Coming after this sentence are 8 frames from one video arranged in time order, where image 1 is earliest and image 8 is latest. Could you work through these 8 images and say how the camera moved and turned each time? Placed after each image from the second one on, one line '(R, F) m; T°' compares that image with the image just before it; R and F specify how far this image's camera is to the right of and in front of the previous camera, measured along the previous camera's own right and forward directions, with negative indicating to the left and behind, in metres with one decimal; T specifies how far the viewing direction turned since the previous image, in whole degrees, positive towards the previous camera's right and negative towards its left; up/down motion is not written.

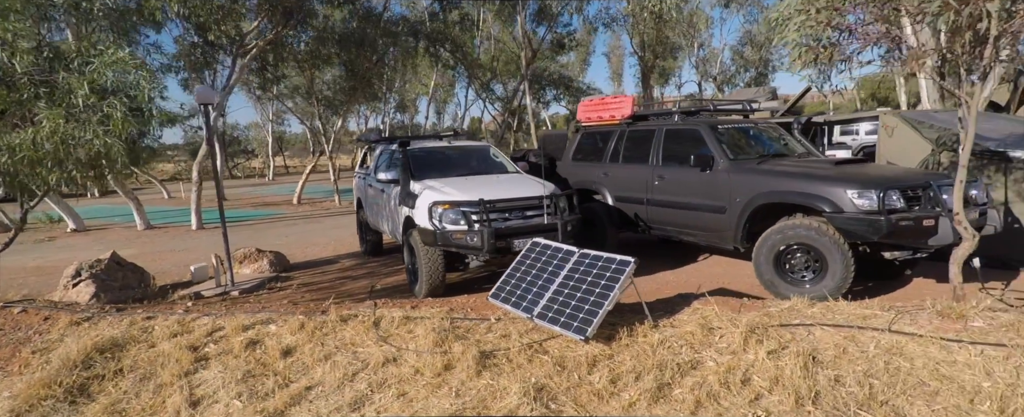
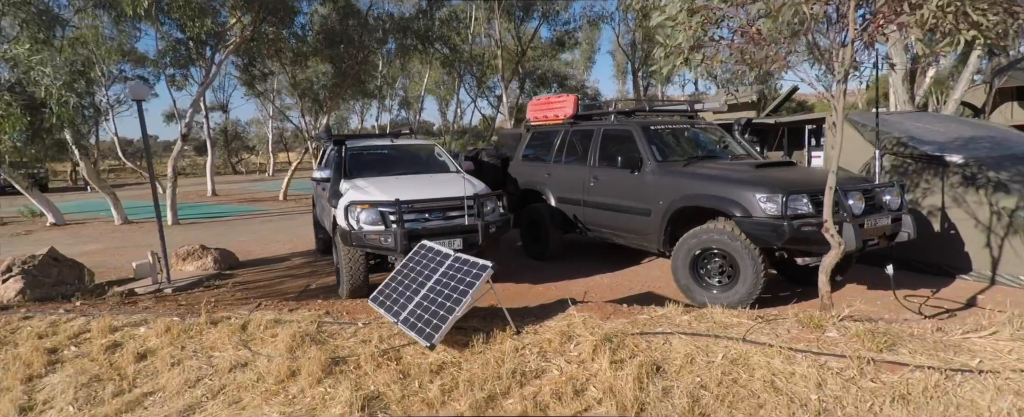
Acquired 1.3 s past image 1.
(+0.9, +0.1) m; -1°
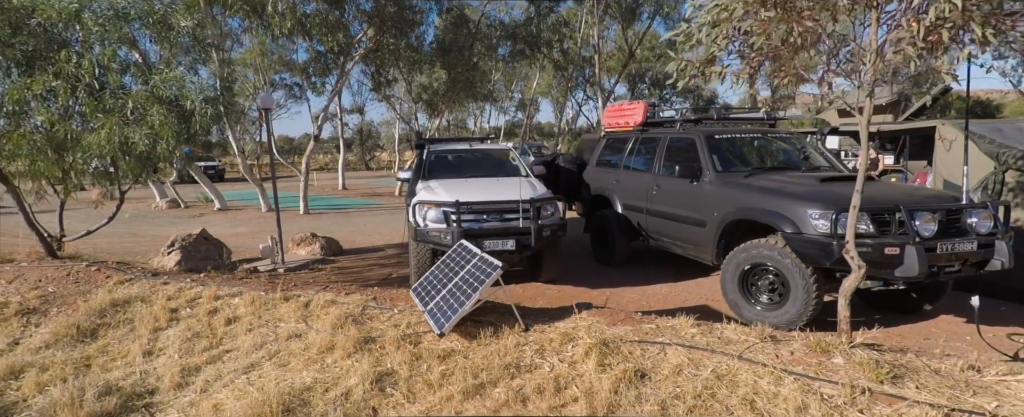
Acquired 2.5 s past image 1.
(+0.7, -0.2) m; -12°
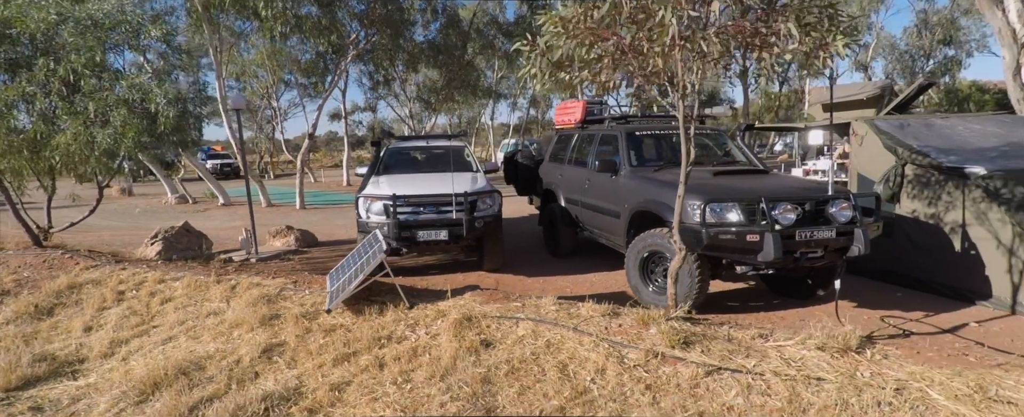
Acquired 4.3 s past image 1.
(+1.0, -0.4) m; -2°
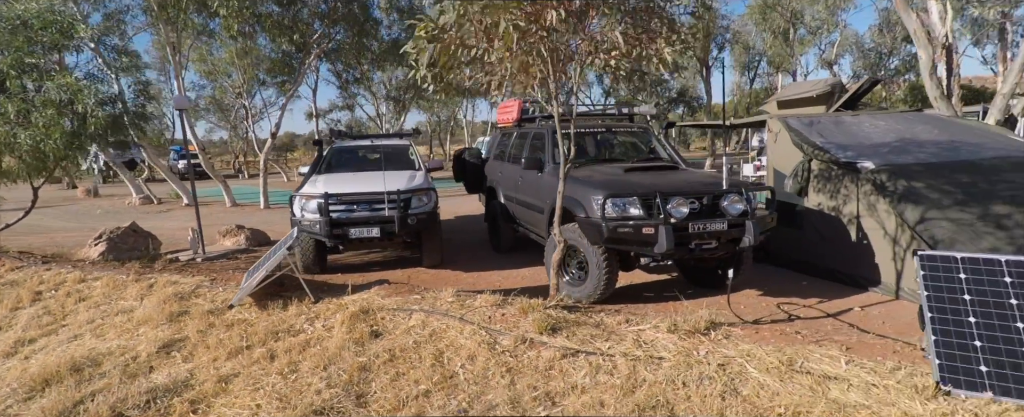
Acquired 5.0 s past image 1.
(+0.6, -0.2) m; +2°
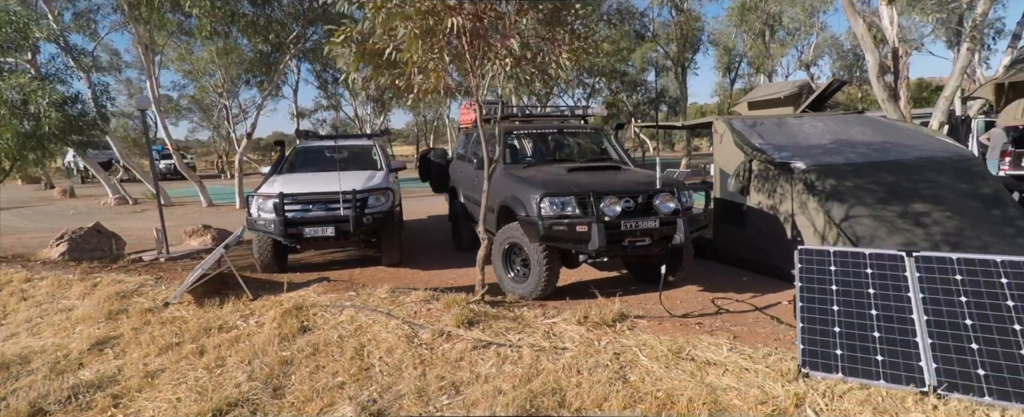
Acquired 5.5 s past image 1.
(+0.4, -0.1) m; +1°
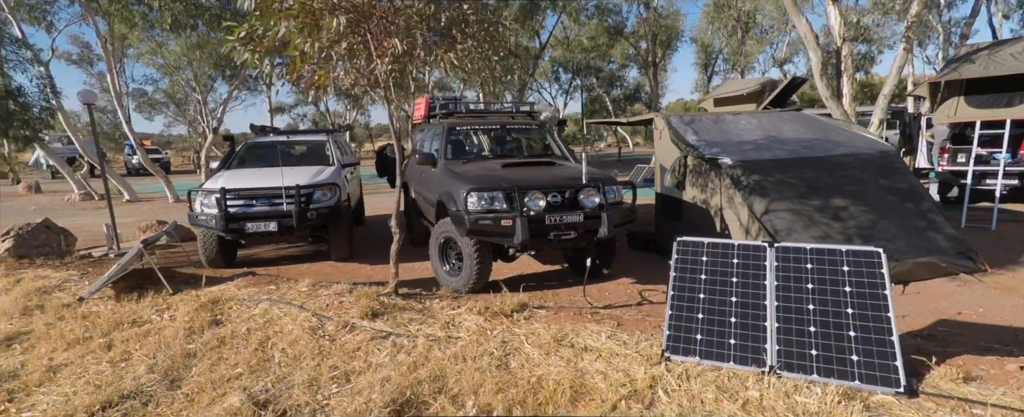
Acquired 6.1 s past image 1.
(+0.5, -0.1) m; +2°
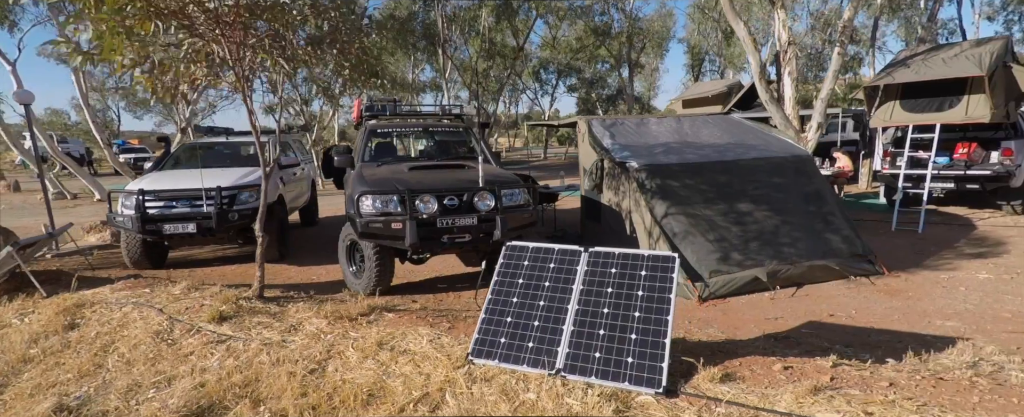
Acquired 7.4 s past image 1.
(+0.9, 0.0) m; +1°
